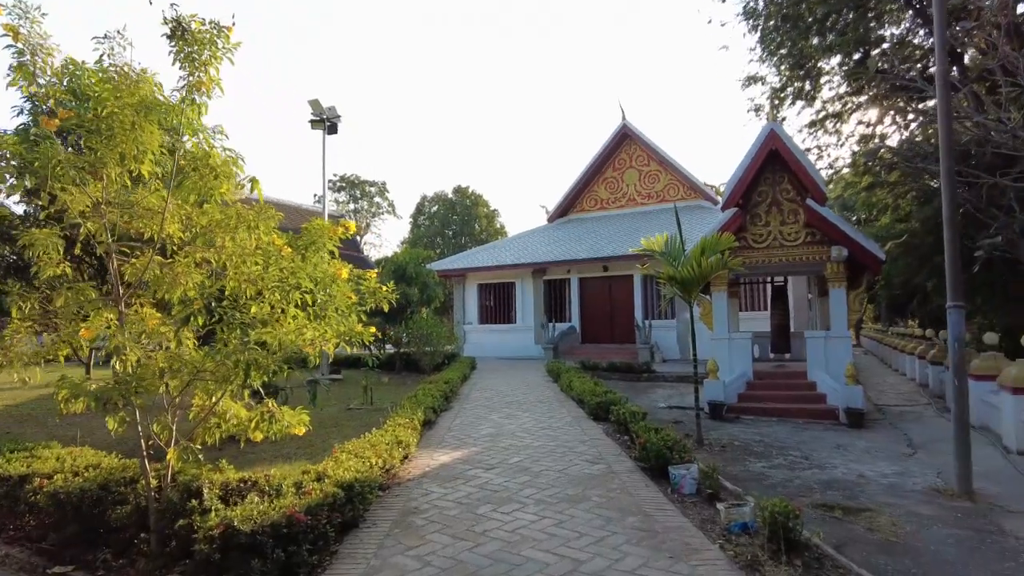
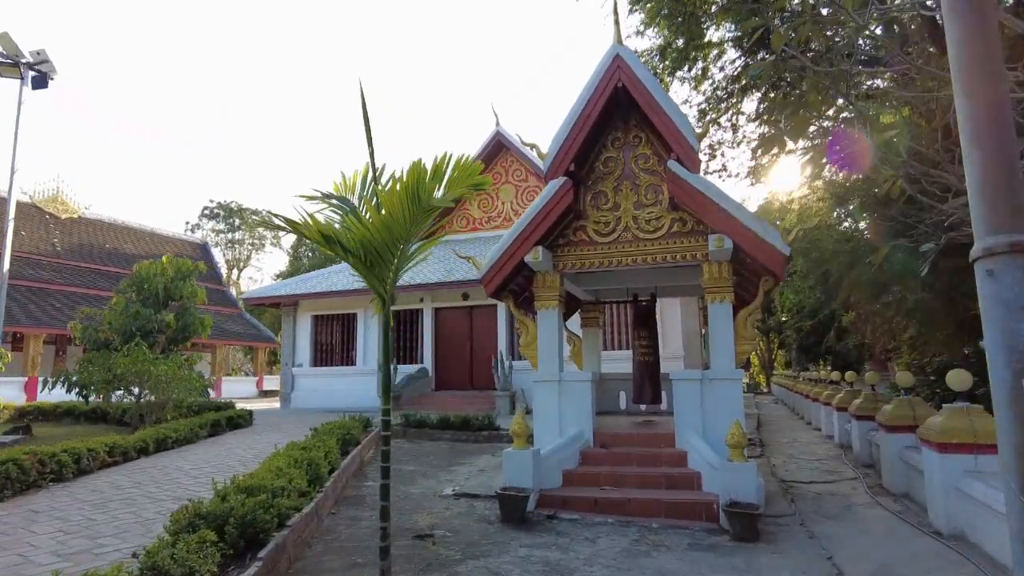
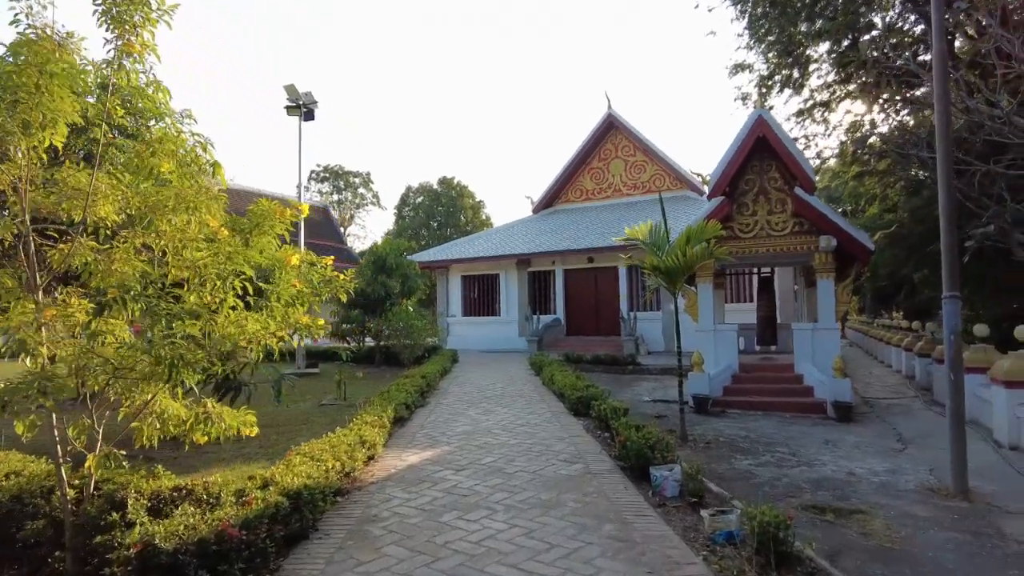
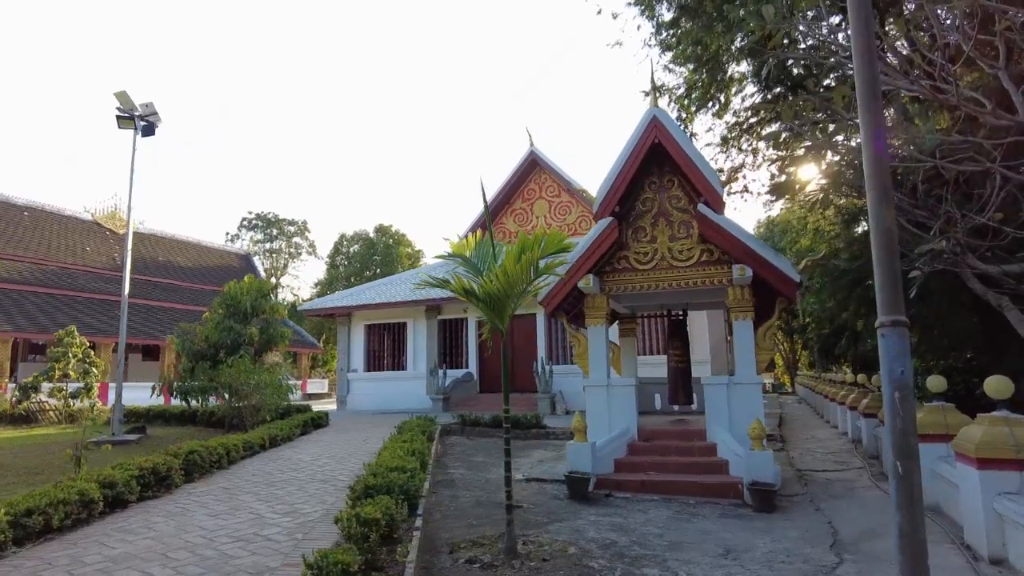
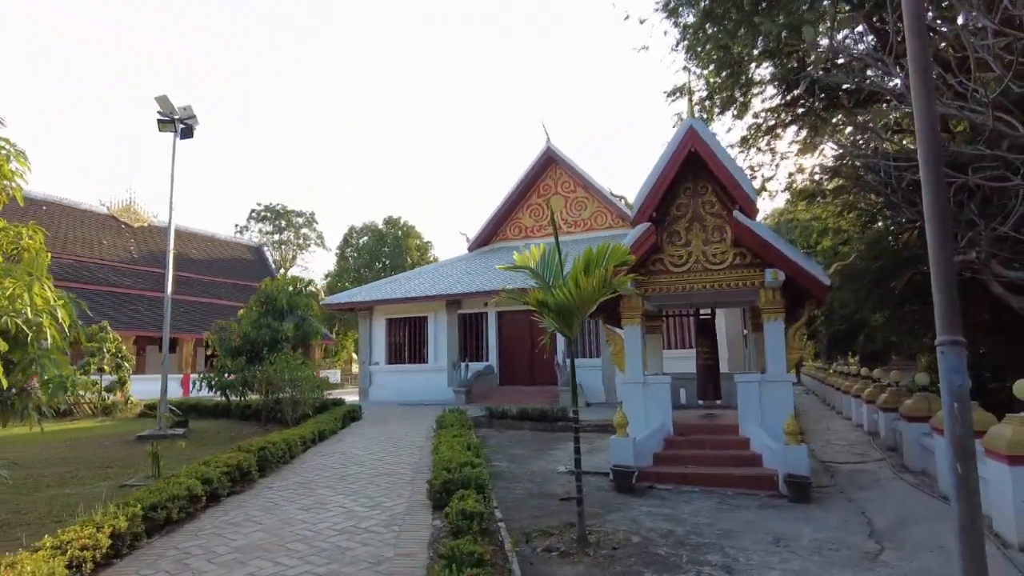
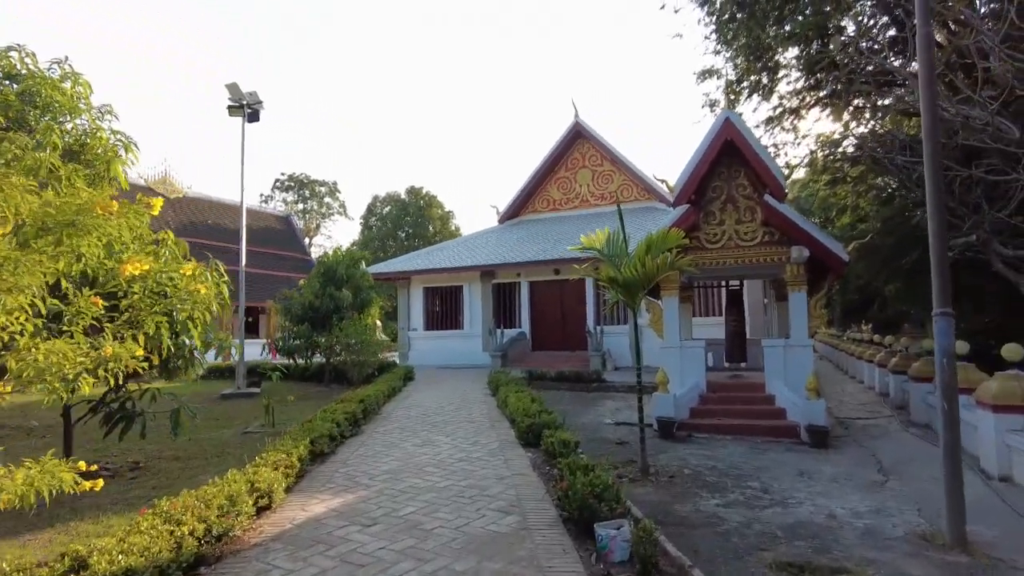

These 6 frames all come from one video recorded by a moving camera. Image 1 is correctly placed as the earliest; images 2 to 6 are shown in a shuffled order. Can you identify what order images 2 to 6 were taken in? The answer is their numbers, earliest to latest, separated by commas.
3, 6, 5, 4, 2
